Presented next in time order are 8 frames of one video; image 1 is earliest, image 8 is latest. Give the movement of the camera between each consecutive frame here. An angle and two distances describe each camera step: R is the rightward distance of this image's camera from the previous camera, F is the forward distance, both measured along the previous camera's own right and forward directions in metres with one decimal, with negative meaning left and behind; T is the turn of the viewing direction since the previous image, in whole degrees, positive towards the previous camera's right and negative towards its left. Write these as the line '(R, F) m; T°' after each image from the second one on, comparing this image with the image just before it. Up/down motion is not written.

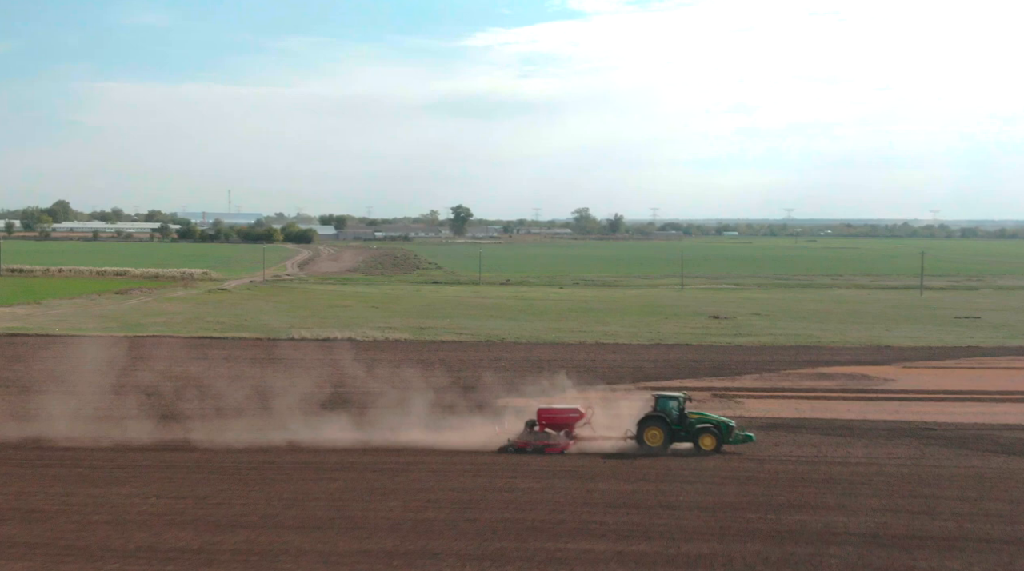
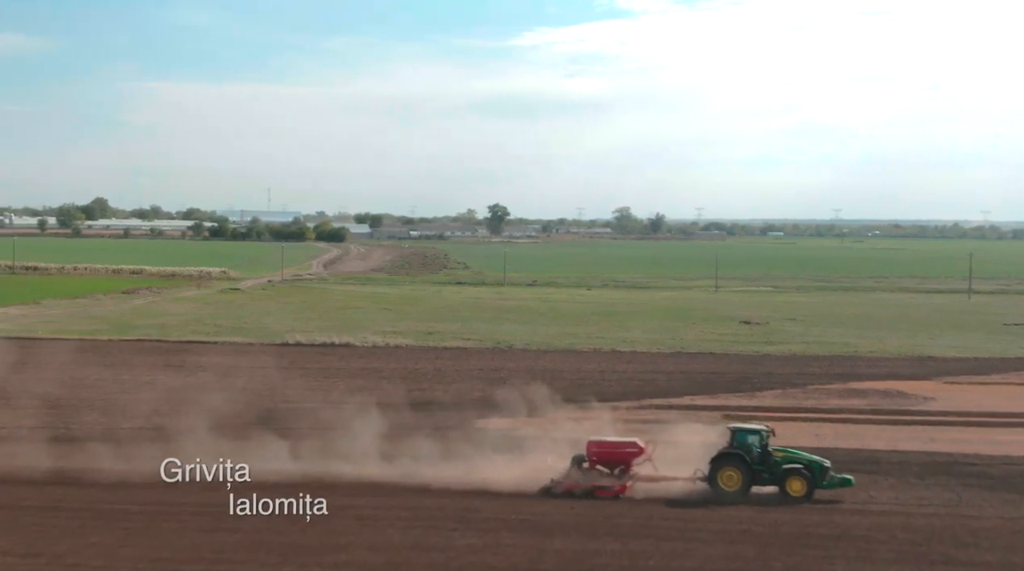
(+0.6, +1.3) m; -2°
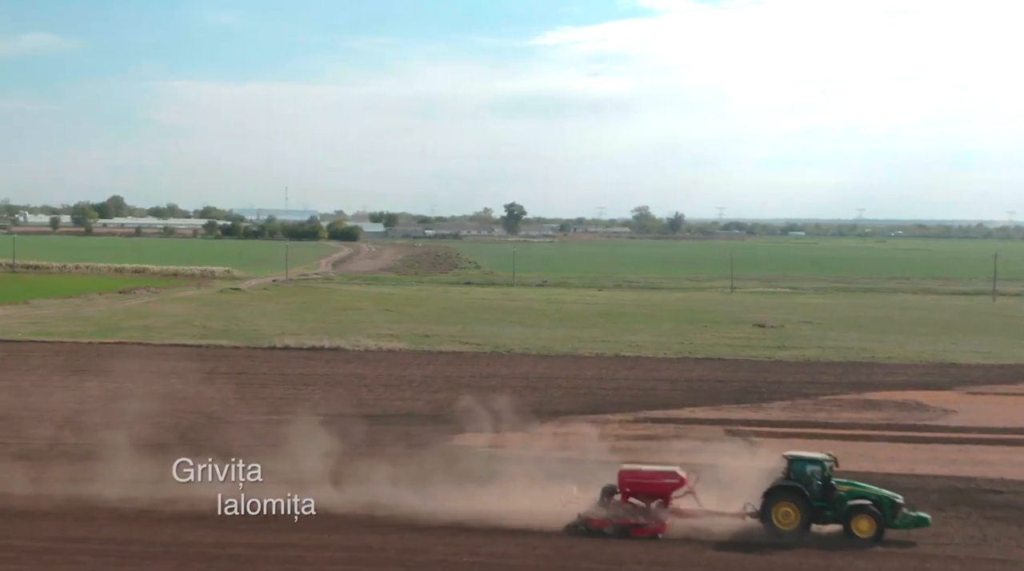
(+0.4, +0.9) m; -1°
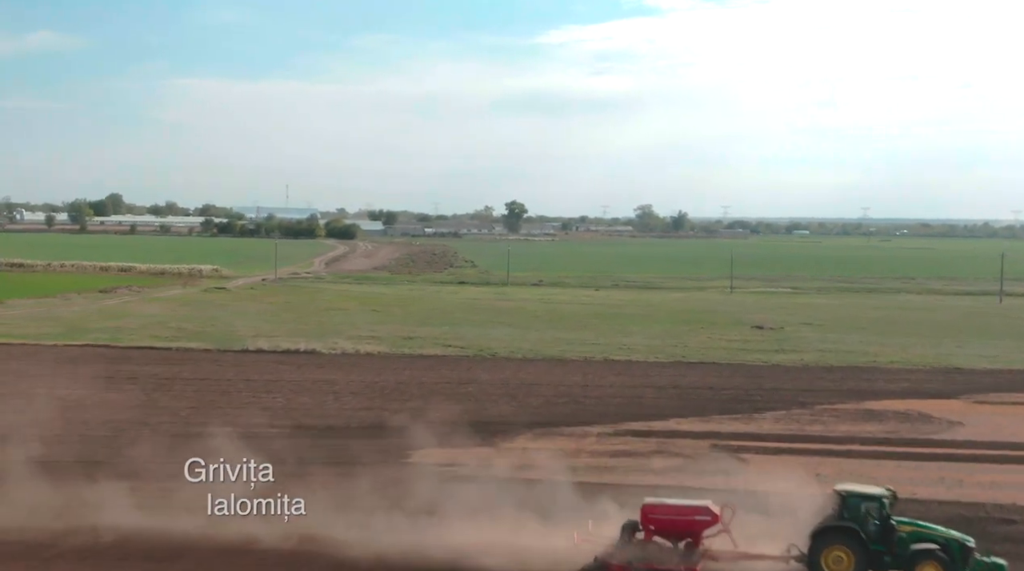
(+0.3, +0.8) m; 0°
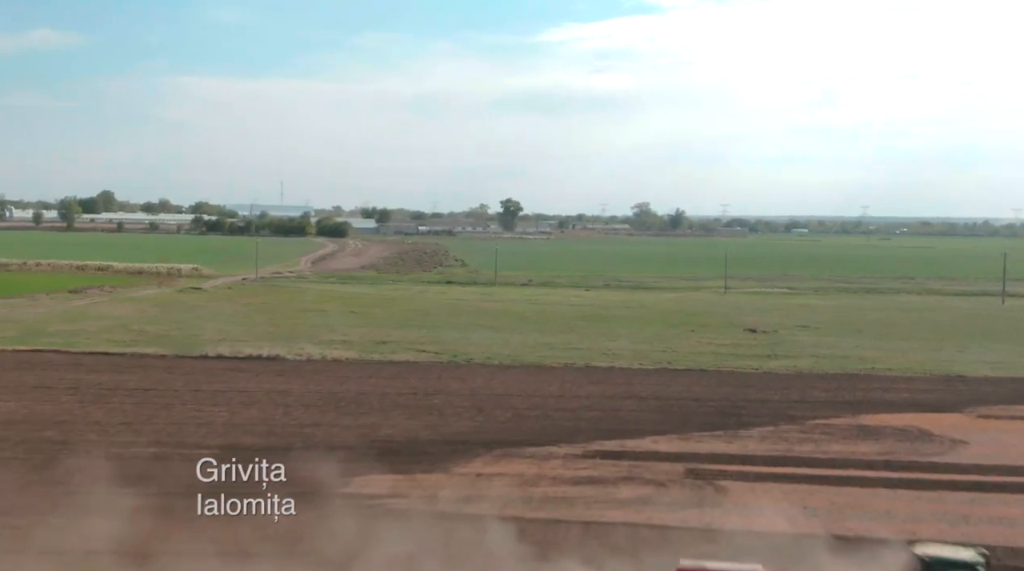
(+0.3, +0.9) m; 0°
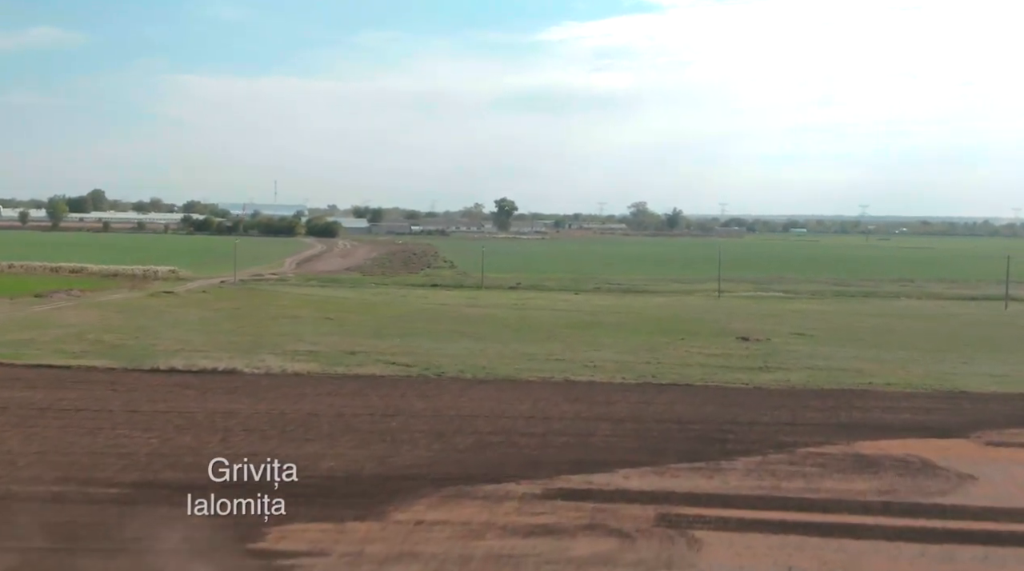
(+0.3, +1.0) m; 0°
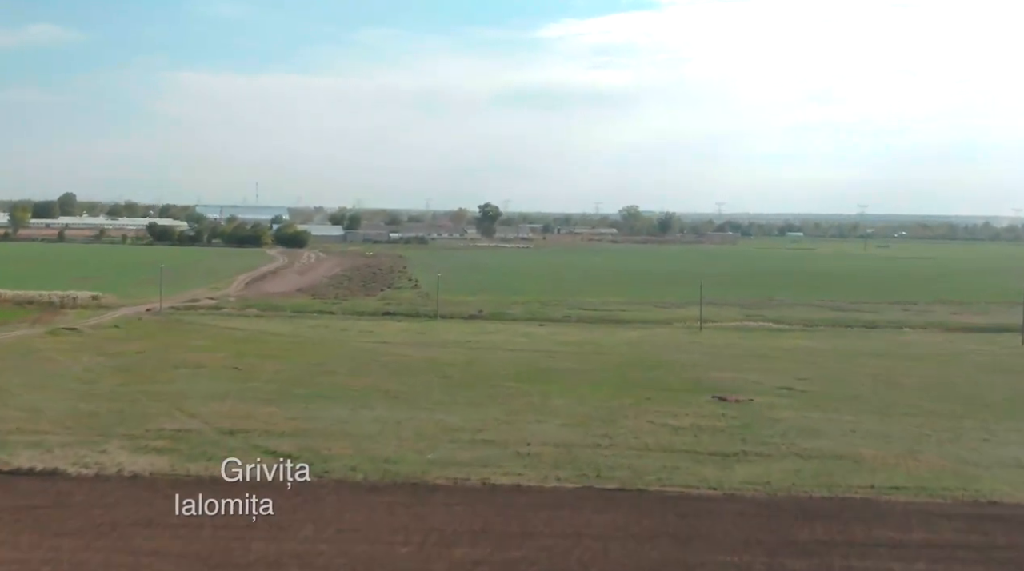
(+1.0, +3.2) m; 0°
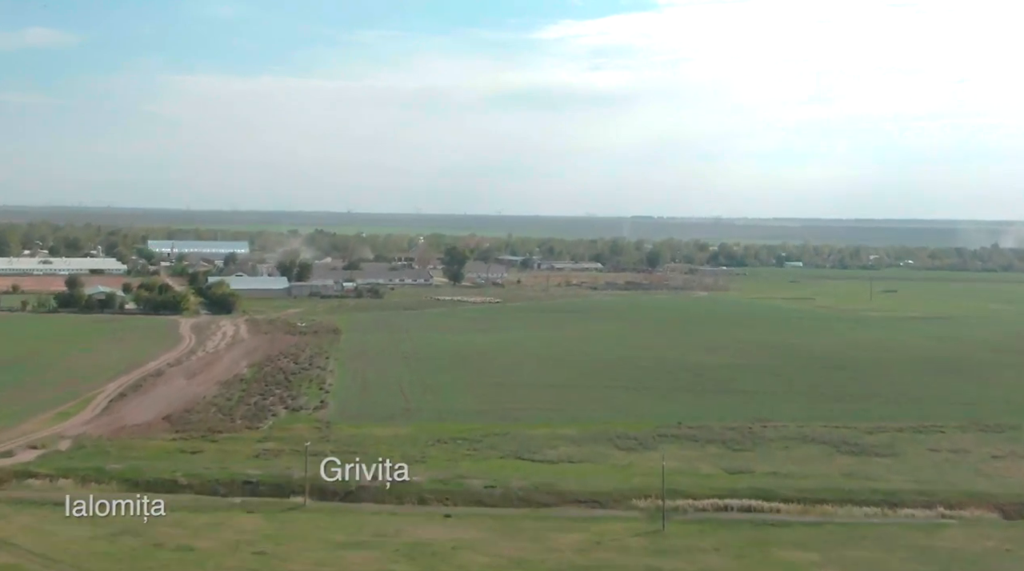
(+1.9, +7.3) m; 0°
